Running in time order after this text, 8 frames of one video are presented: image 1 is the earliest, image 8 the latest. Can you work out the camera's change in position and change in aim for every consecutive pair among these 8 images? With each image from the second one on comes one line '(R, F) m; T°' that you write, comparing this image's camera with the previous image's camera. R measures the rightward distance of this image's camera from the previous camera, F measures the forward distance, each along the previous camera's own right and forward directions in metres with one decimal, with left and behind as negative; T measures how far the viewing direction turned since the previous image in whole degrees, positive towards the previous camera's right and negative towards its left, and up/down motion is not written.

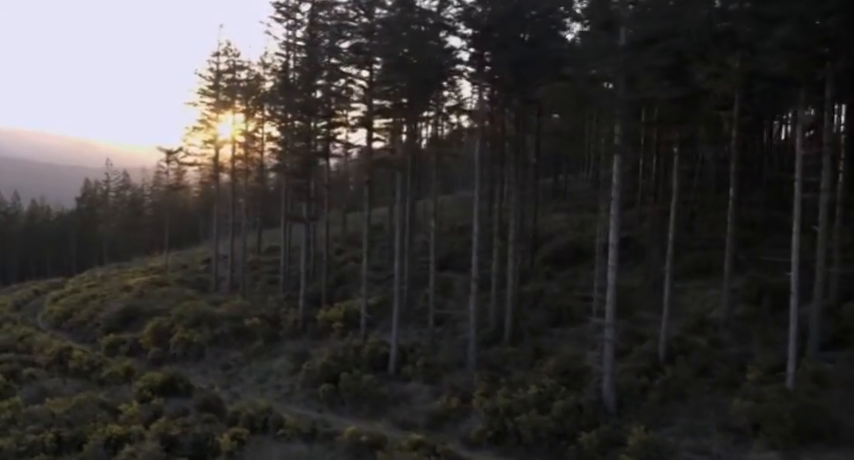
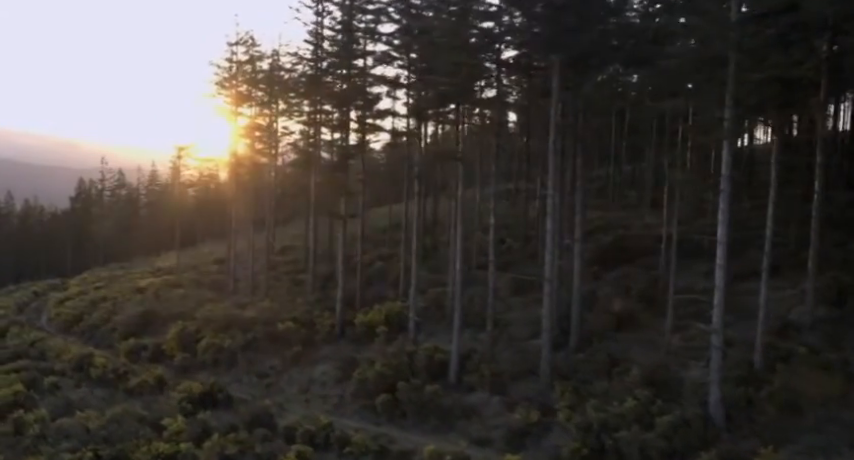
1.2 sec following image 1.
(-2.0, +1.9) m; +1°
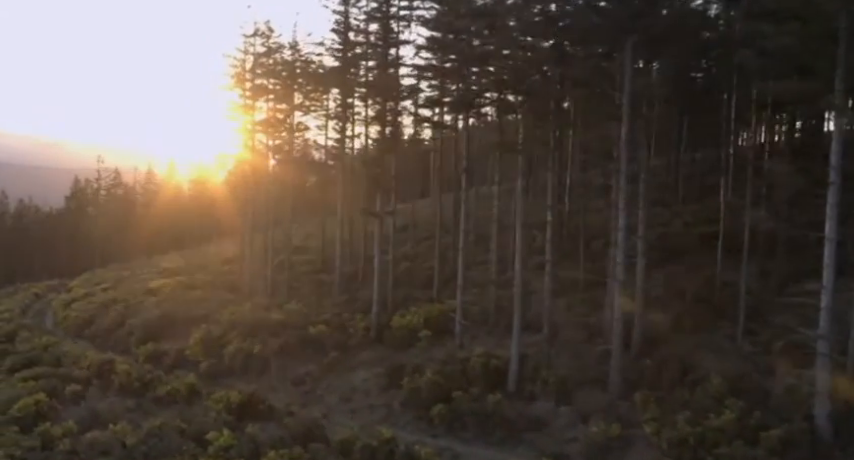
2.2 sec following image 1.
(-1.7, +1.5) m; +1°
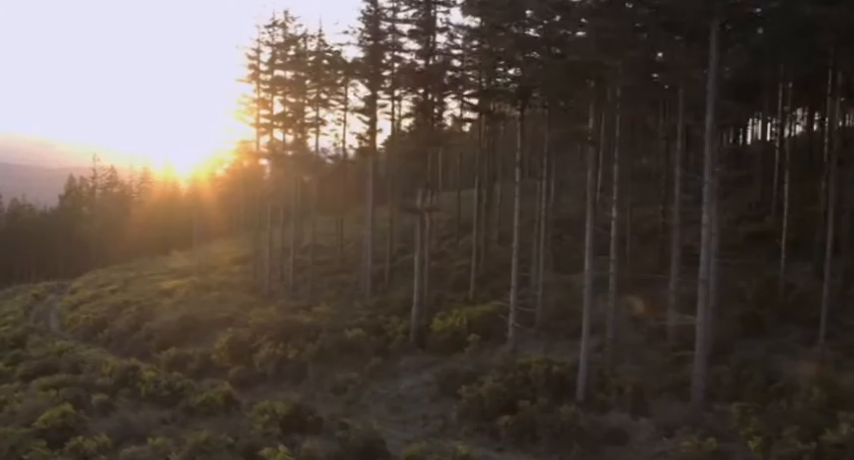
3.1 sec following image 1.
(-1.7, +1.5) m; +1°
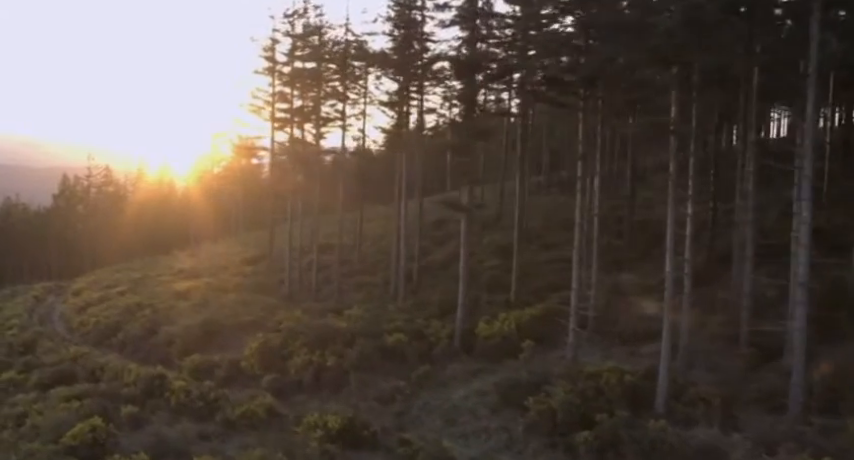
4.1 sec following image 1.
(-1.7, +1.5) m; +1°
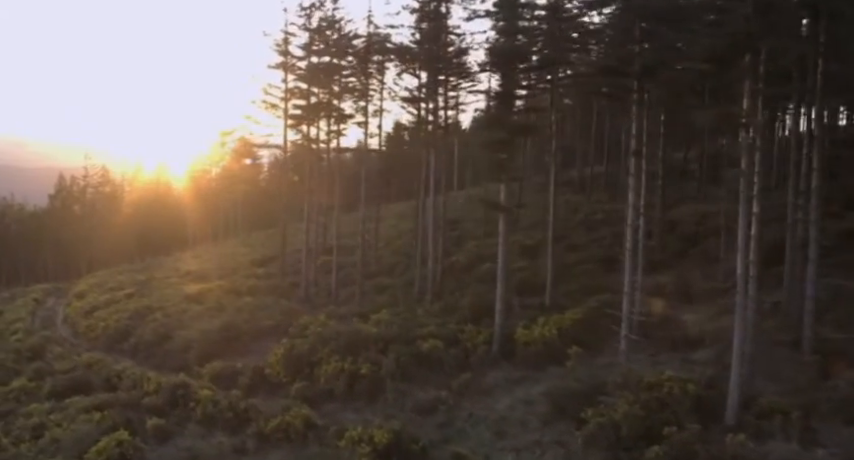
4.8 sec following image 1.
(-1.3, +1.2) m; +1°
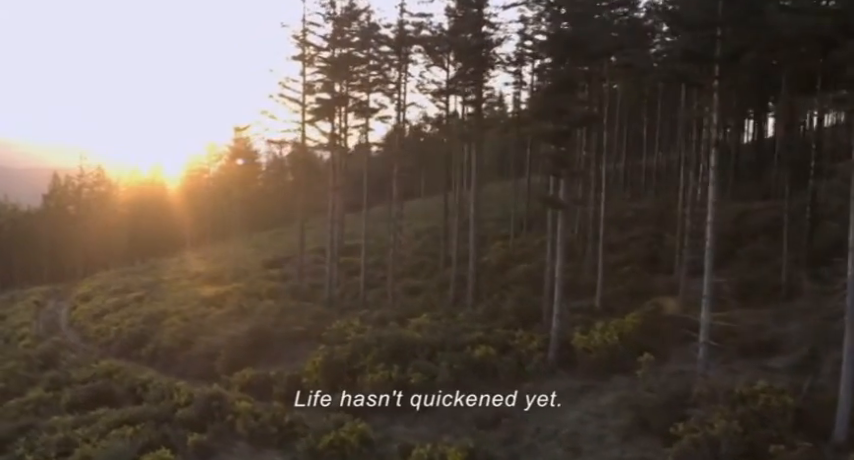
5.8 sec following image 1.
(-1.7, +1.6) m; +1°
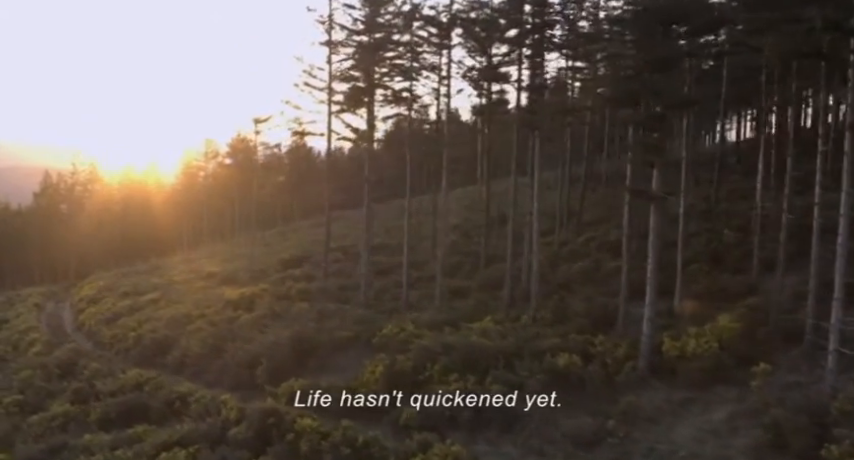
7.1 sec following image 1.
(-2.2, +2.2) m; +1°
